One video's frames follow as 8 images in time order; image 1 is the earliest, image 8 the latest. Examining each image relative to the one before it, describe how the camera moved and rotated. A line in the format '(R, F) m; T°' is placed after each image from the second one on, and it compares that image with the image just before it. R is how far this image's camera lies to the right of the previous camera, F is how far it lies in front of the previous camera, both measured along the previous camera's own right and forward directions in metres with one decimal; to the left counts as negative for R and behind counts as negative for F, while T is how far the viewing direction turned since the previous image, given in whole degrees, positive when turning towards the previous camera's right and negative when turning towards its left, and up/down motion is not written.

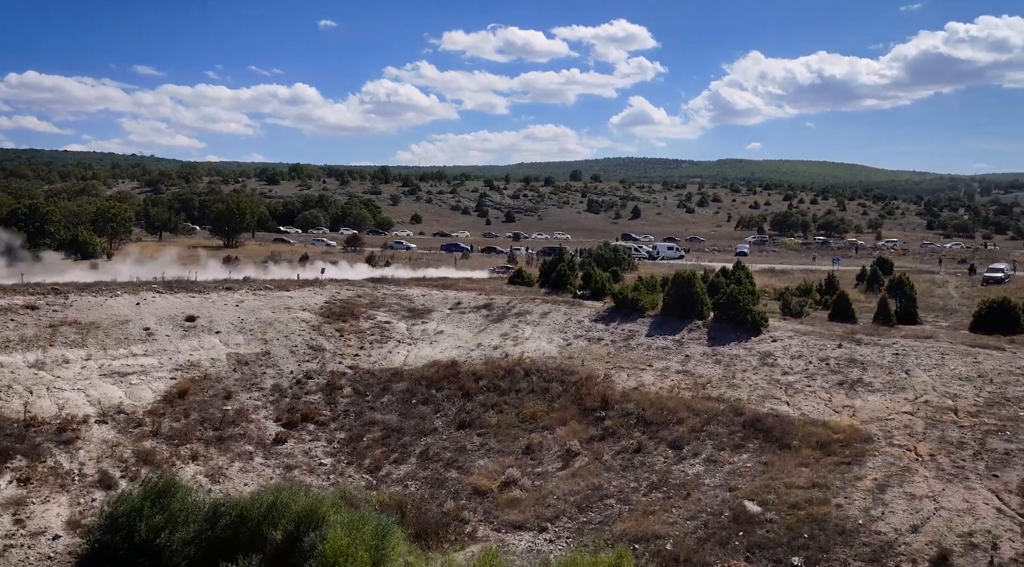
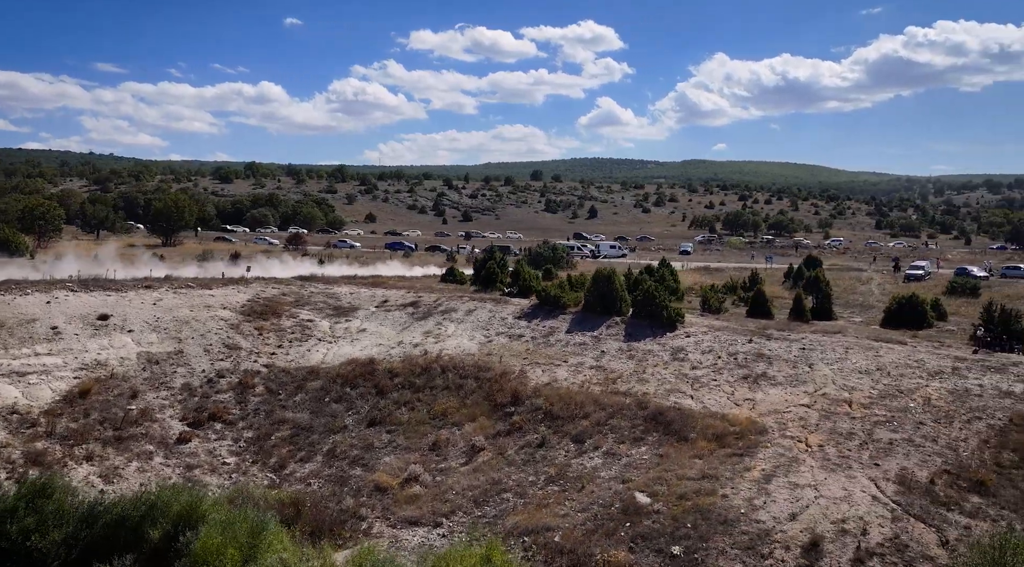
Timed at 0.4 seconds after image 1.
(+1.8, -0.2) m; +3°
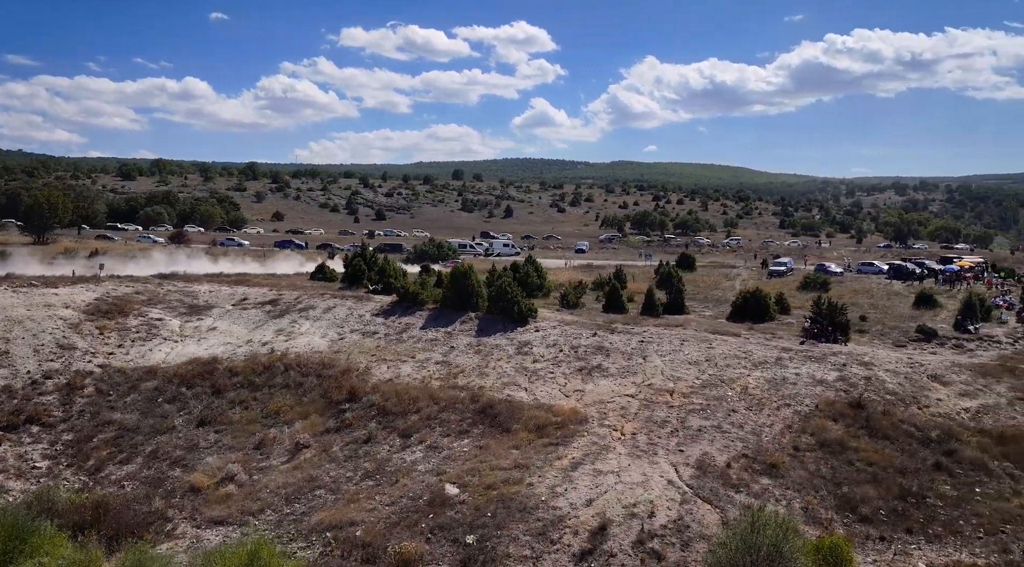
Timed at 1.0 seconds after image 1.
(+3.0, -0.4) m; +6°
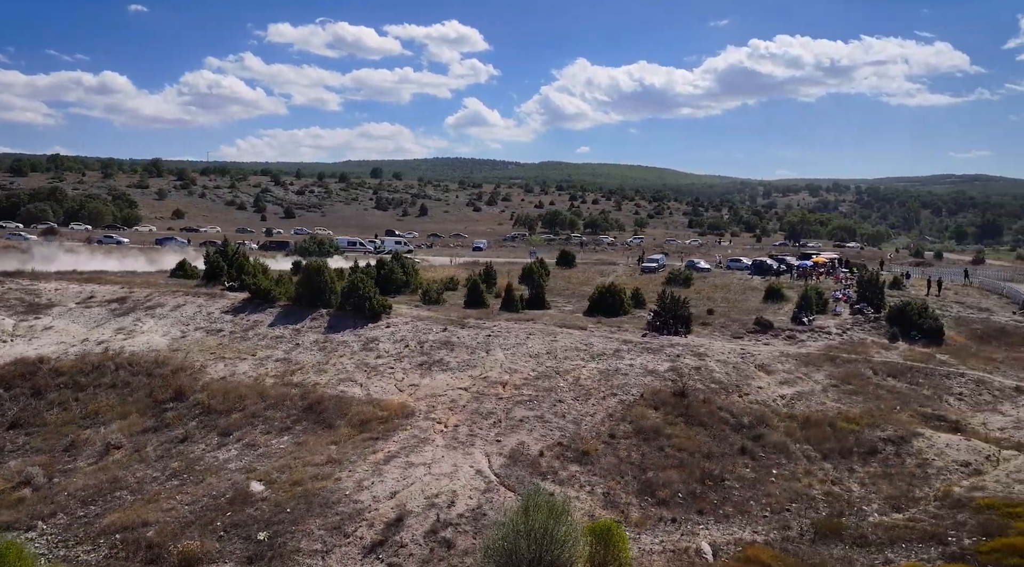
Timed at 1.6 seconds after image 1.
(+3.1, -0.3) m; +6°
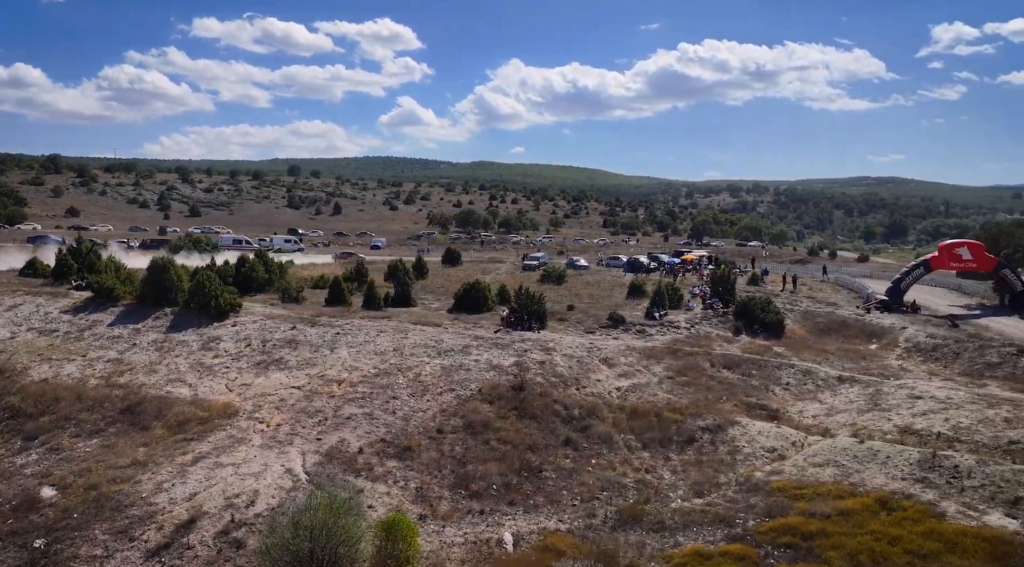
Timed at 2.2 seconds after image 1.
(+3.1, -0.3) m; +6°
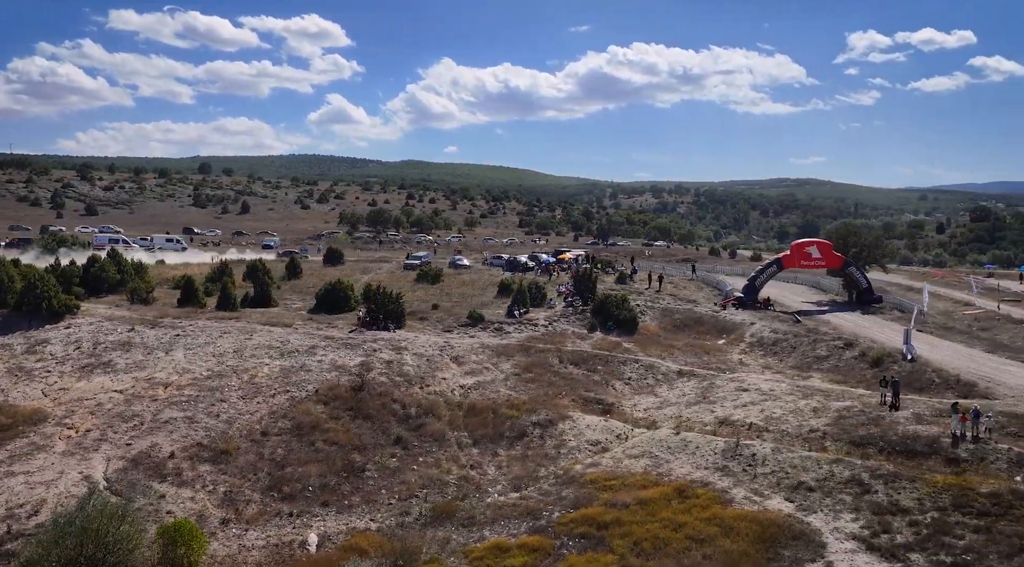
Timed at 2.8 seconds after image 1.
(+3.0, -0.4) m; +6°
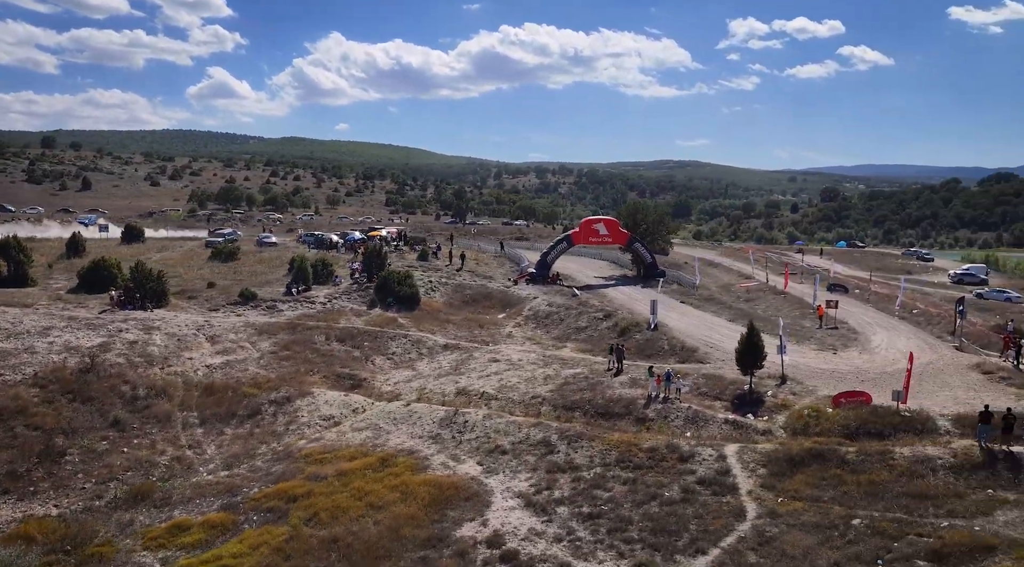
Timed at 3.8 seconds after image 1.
(+4.7, -0.8) m; +10°
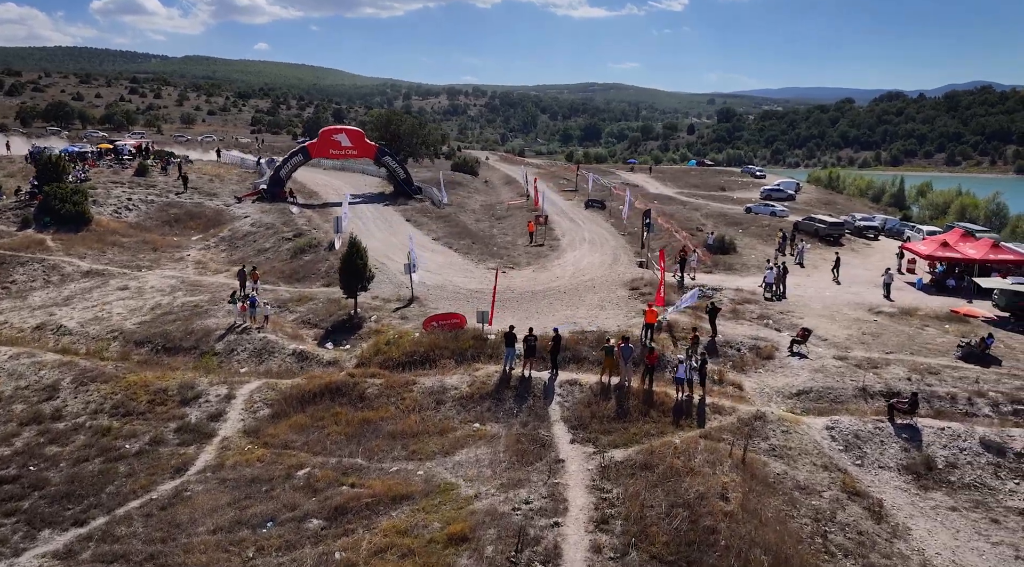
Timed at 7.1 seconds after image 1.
(+9.3, +2.7) m; +9°
